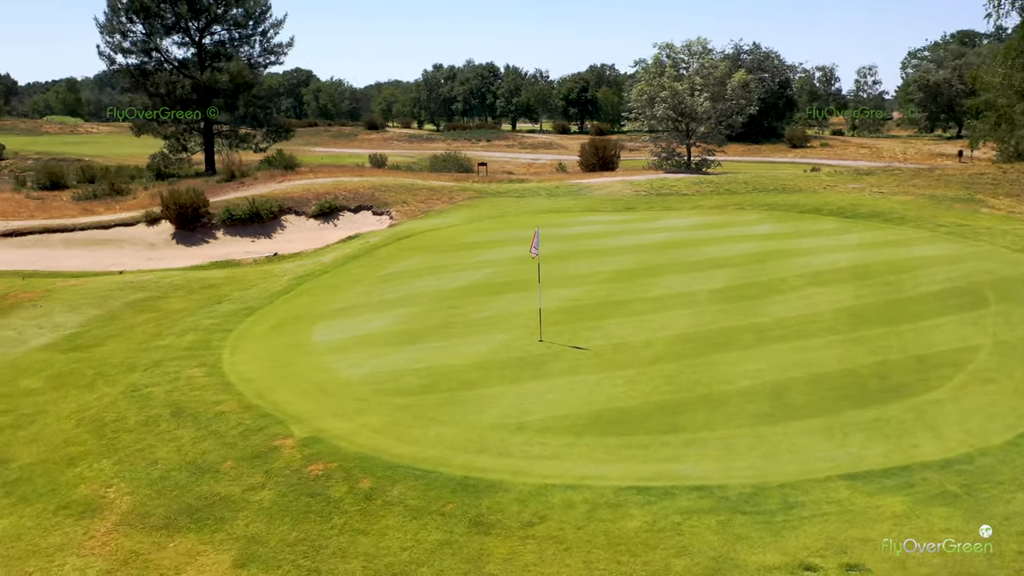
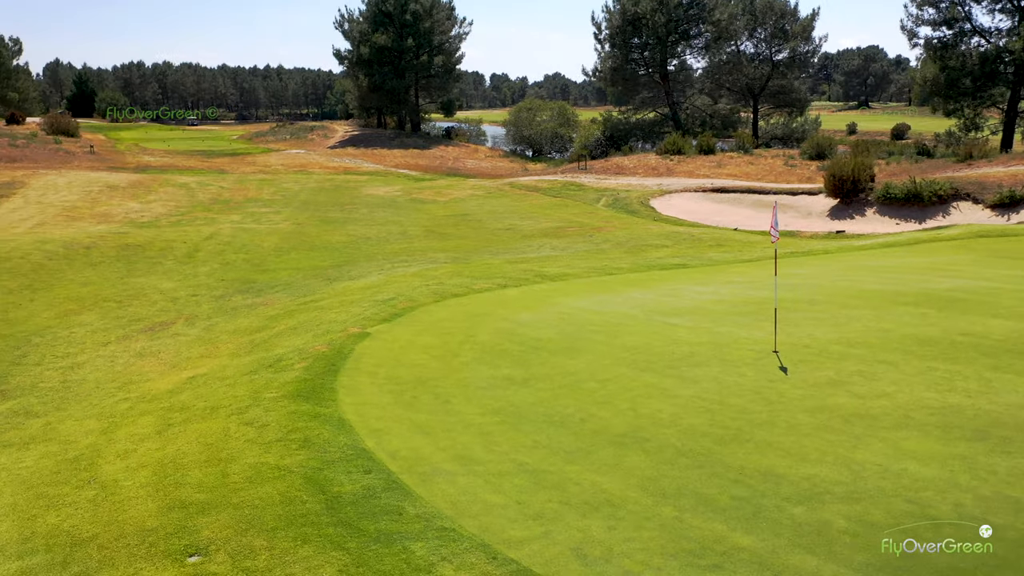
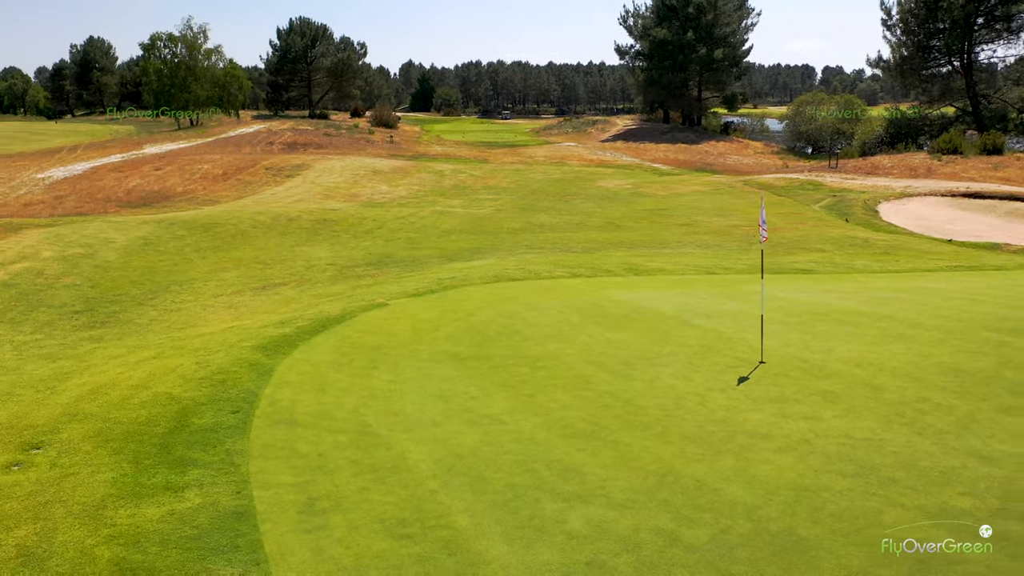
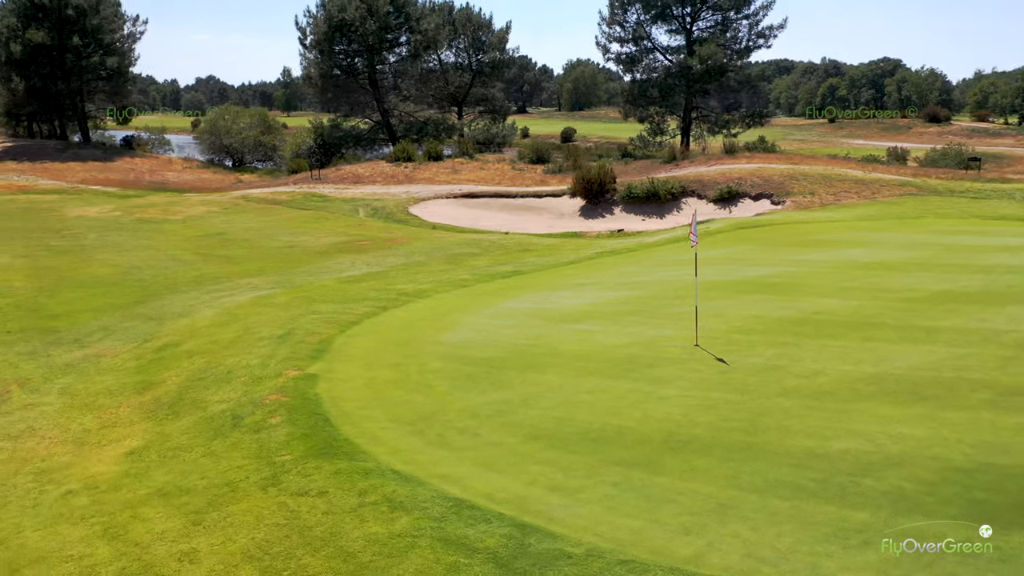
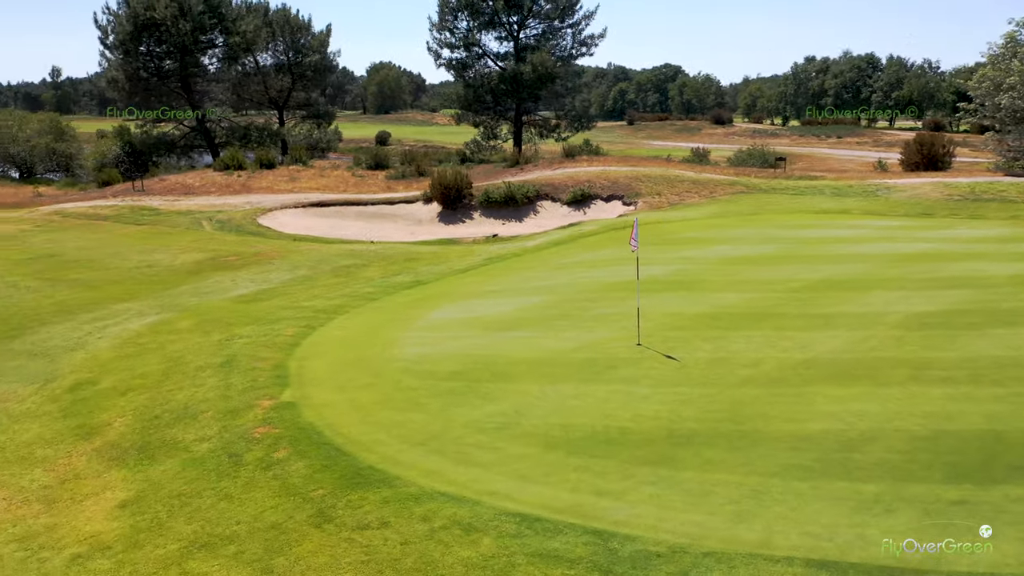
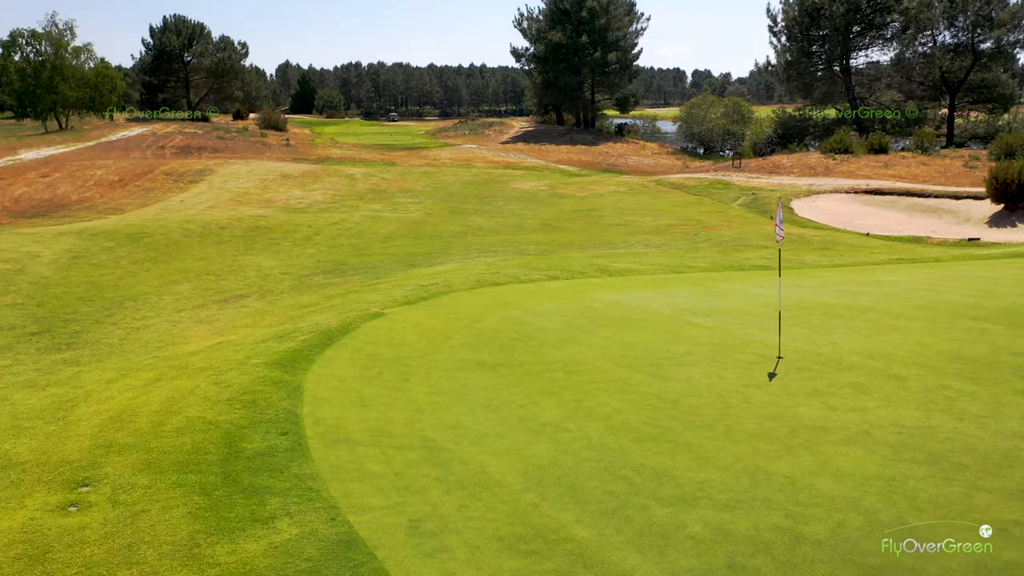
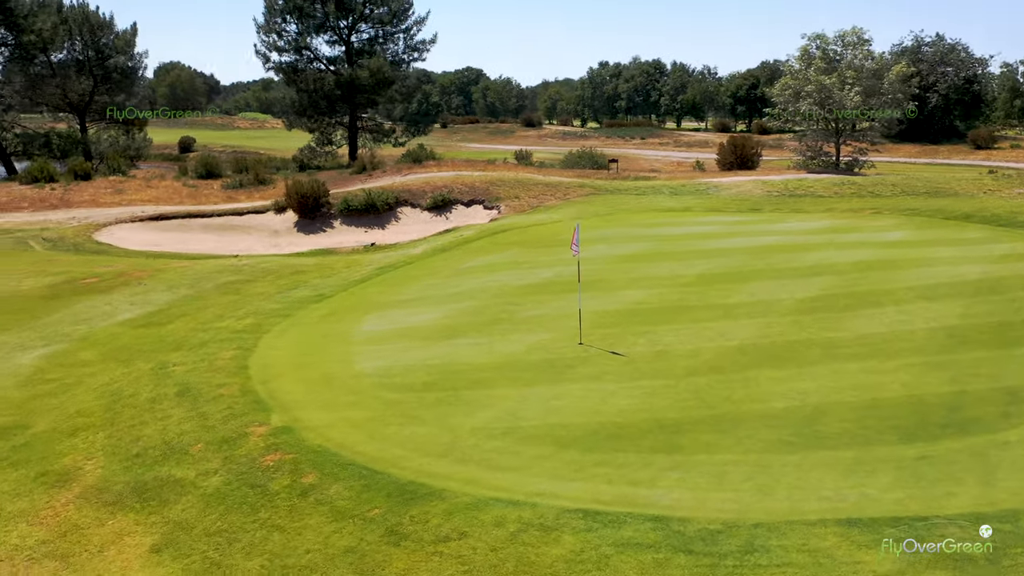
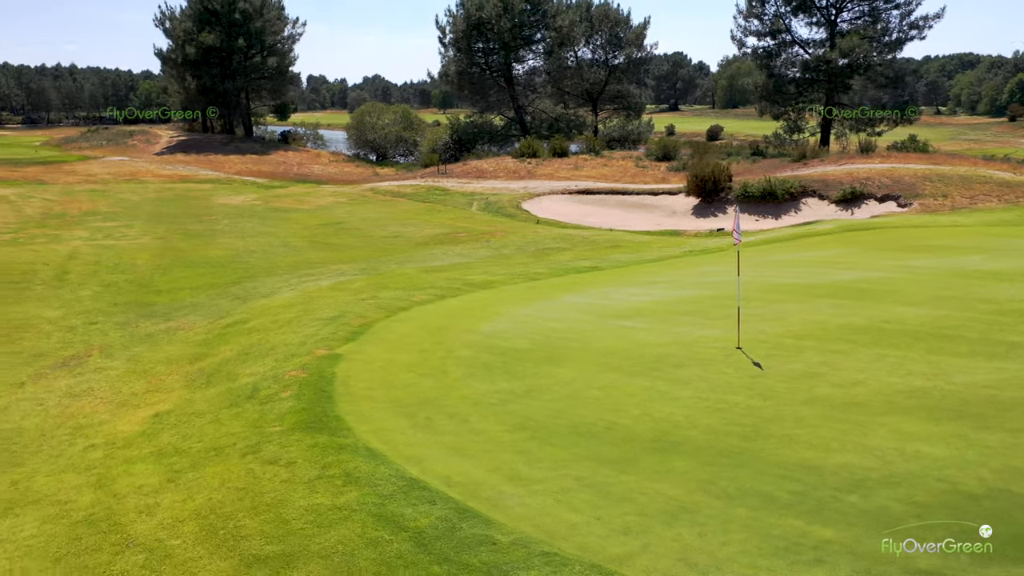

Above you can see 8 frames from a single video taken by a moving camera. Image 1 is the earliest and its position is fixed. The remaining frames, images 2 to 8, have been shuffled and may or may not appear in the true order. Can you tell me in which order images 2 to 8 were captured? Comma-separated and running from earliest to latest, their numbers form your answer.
7, 5, 4, 8, 2, 6, 3
